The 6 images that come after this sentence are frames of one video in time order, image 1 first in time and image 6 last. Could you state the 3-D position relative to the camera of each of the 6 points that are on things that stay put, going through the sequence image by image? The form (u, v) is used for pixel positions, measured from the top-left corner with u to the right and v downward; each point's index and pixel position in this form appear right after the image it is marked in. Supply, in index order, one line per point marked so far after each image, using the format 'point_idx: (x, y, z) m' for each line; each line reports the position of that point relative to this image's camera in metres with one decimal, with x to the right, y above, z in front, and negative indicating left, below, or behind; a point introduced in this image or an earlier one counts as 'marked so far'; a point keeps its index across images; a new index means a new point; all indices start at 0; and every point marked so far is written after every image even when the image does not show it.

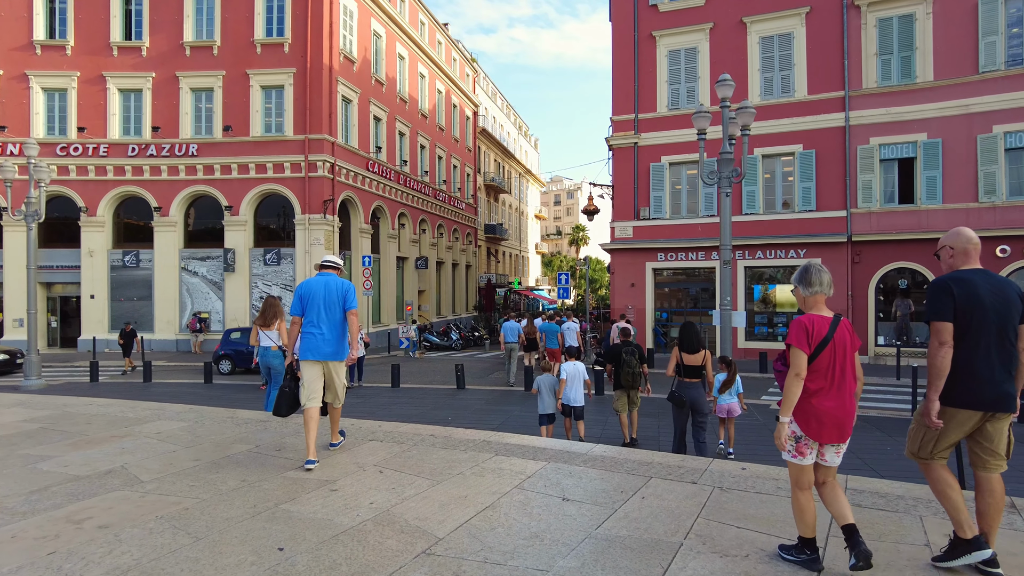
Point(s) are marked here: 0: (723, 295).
0: (+3.8, -0.1, +11.6) m
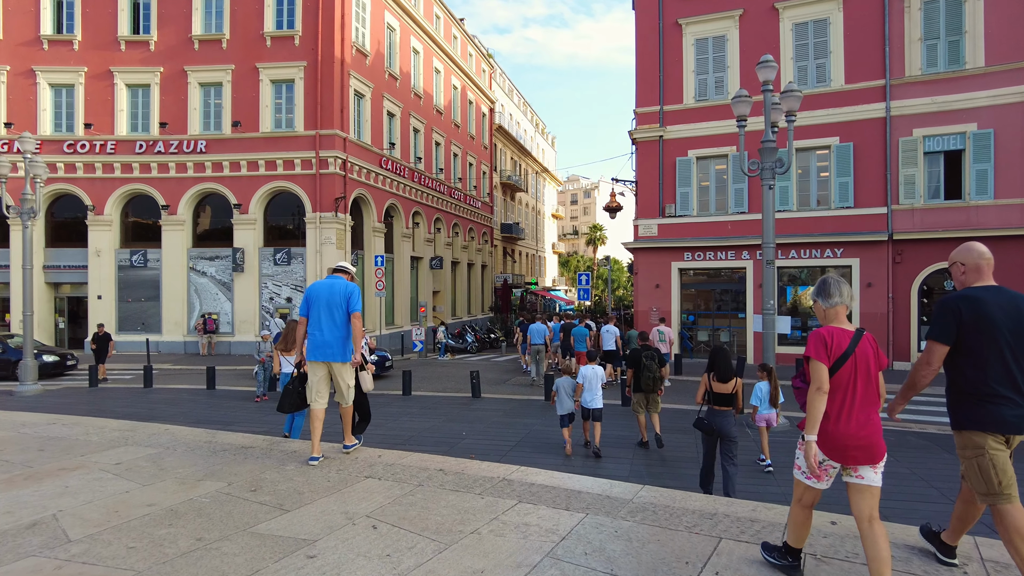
0: (+4.1, -0.2, +10.6) m
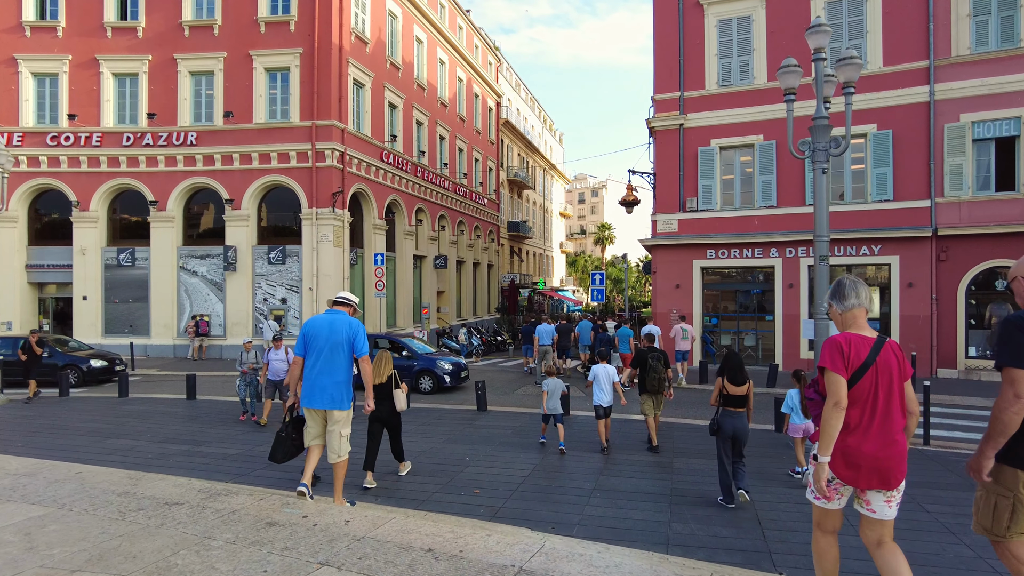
0: (+4.2, -0.2, +9.1) m
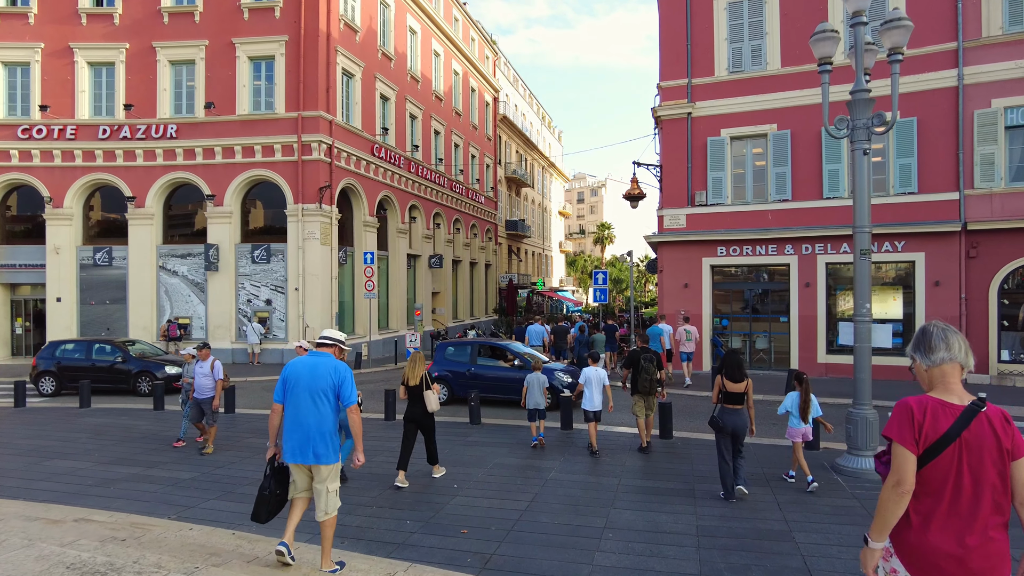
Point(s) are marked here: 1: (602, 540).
0: (+4.2, -0.1, +8.0) m
1: (+0.8, -2.2, +5.7) m
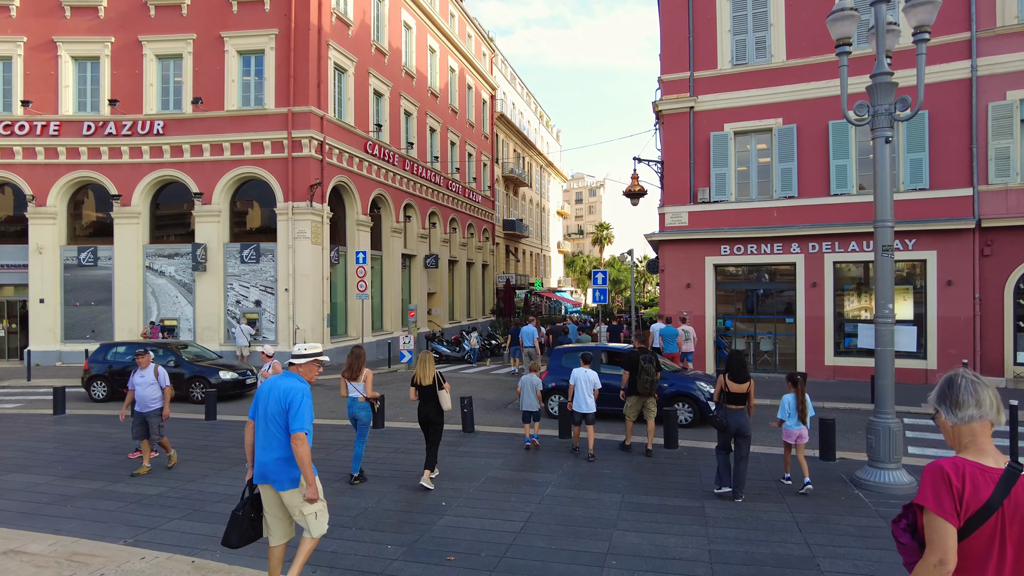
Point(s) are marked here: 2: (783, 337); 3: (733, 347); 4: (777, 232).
0: (+4.1, -0.1, +7.4) m
1: (+0.7, -2.1, +5.1) m
2: (+6.8, -1.2, +16.7) m
3: (+5.7, -1.5, +17.1) m
4: (+6.5, +1.4, +16.3) m
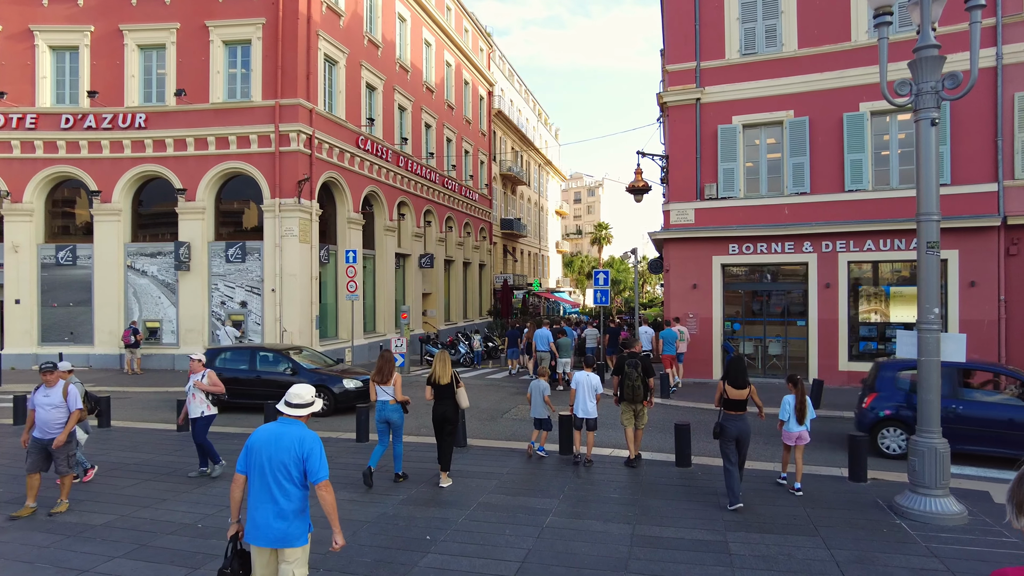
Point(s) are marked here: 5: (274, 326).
0: (+4.1, -0.1, +6.5) m
1: (+0.7, -2.2, +4.2) m
2: (+6.8, -1.3, +15.8) m
3: (+5.7, -1.5, +16.2) m
4: (+6.5, +1.4, +15.4) m
5: (-7.0, -1.1, +19.4) m
